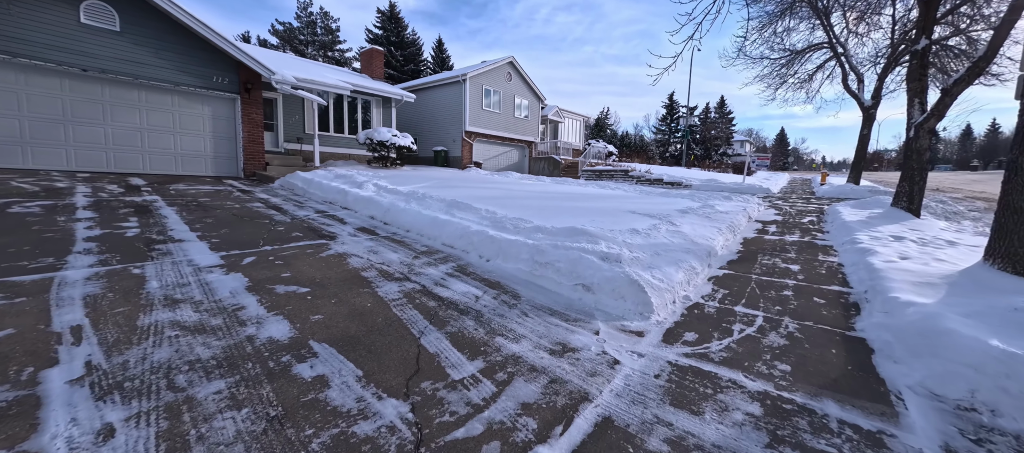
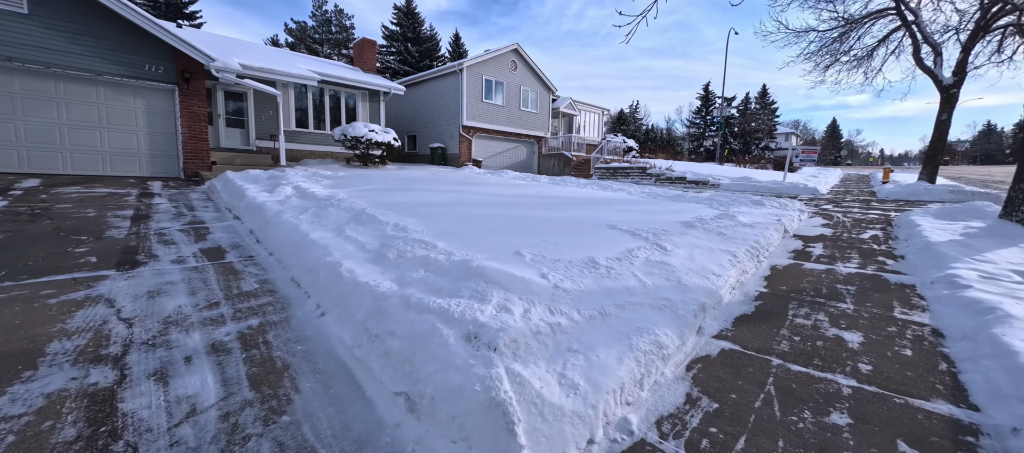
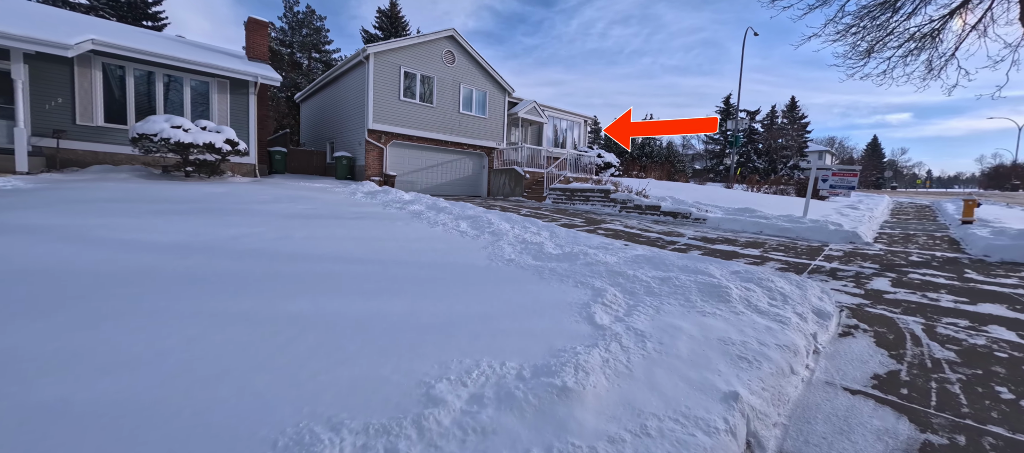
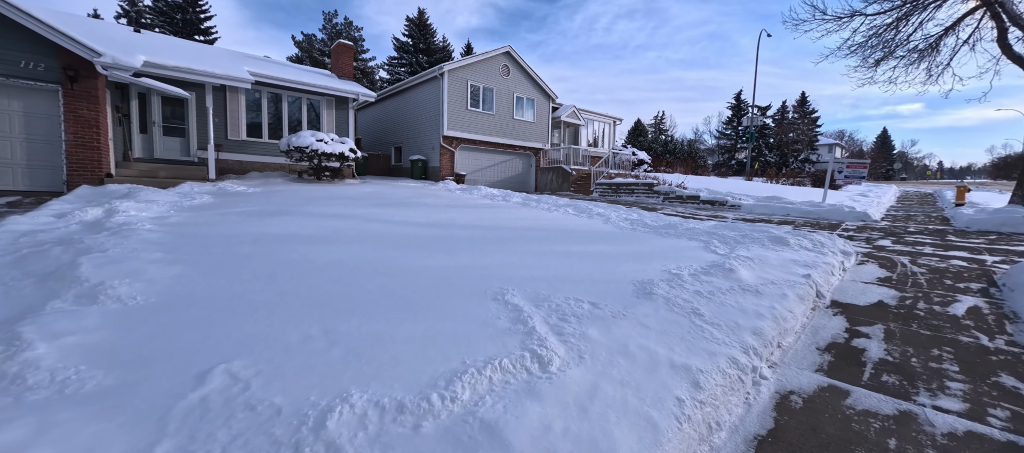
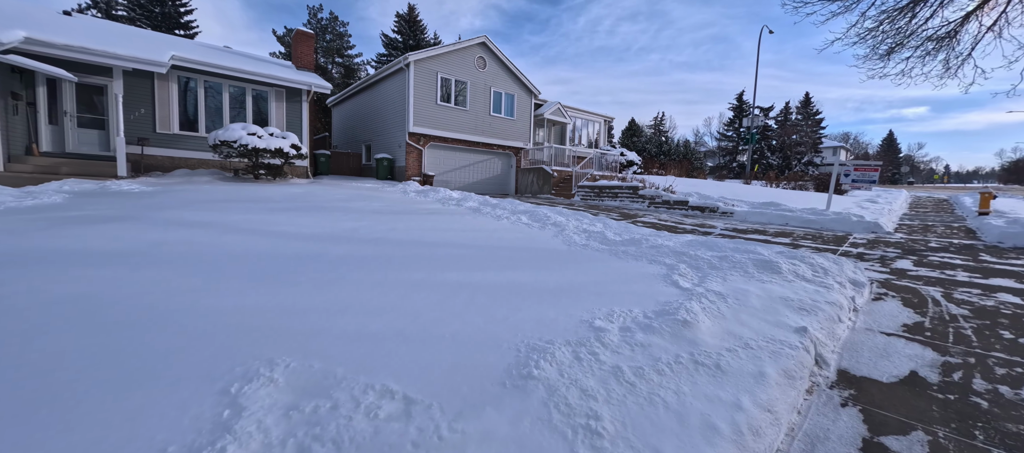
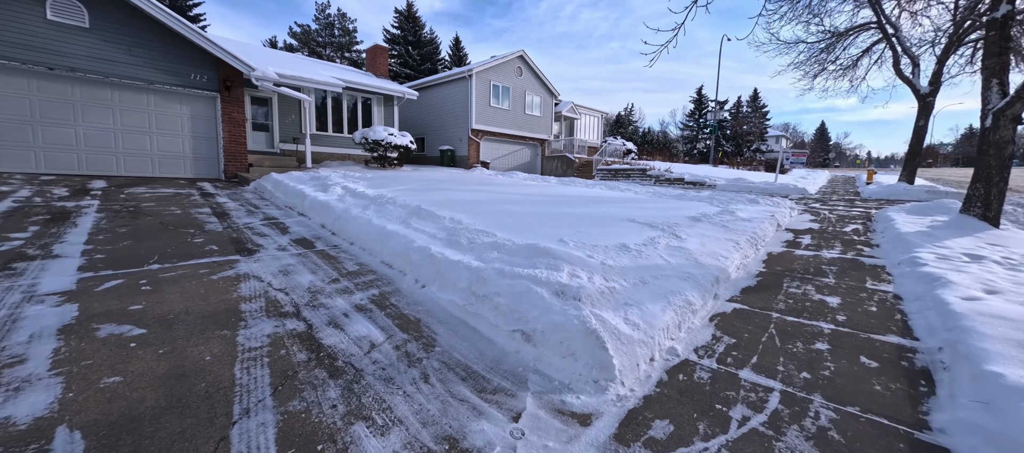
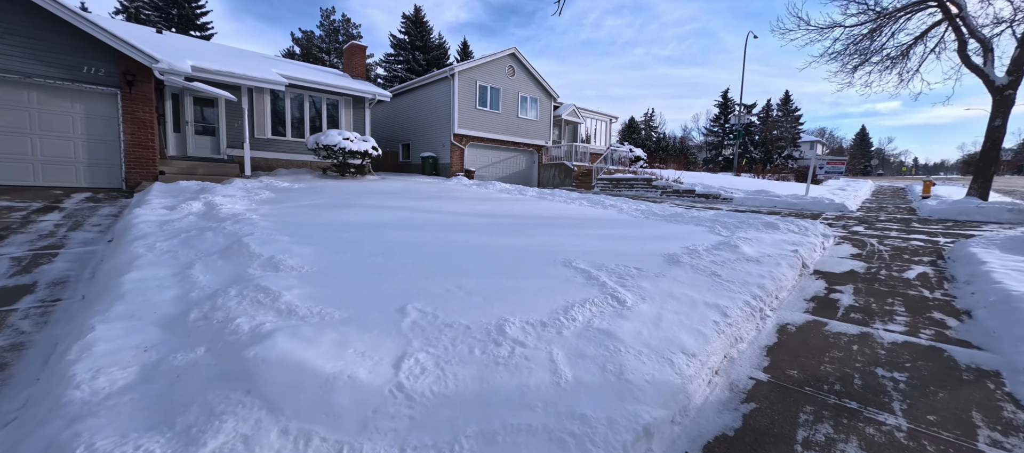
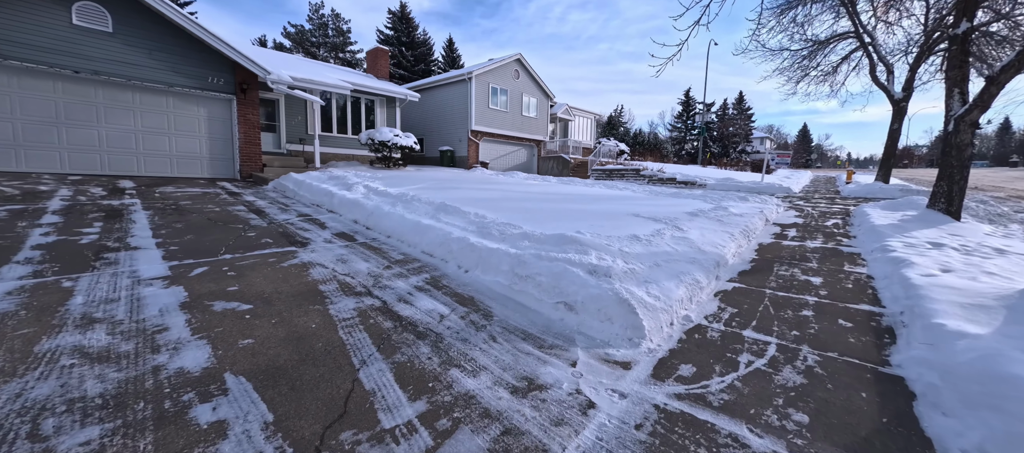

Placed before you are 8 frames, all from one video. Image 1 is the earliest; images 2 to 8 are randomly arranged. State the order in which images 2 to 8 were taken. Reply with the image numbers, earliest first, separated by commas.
8, 6, 2, 7, 4, 5, 3
